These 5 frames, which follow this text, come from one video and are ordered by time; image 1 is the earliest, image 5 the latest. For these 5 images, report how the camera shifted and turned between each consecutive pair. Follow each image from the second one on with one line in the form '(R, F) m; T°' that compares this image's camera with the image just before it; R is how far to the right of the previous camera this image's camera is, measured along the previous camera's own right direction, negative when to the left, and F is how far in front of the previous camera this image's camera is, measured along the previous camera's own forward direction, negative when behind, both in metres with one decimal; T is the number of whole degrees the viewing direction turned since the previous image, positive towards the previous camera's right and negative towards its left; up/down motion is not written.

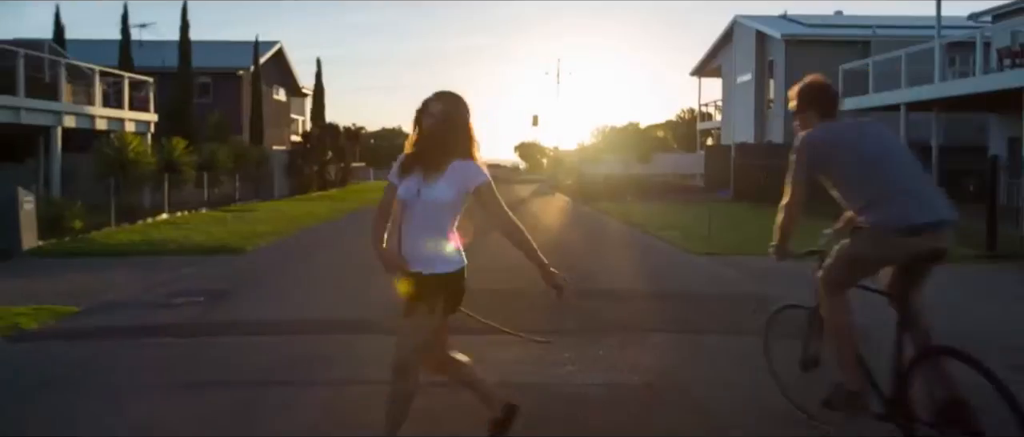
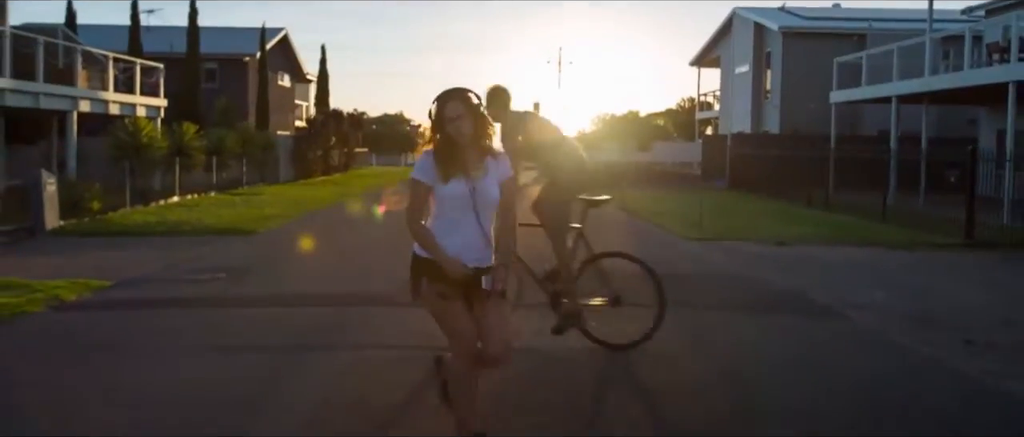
(0.0, -0.8) m; 0°
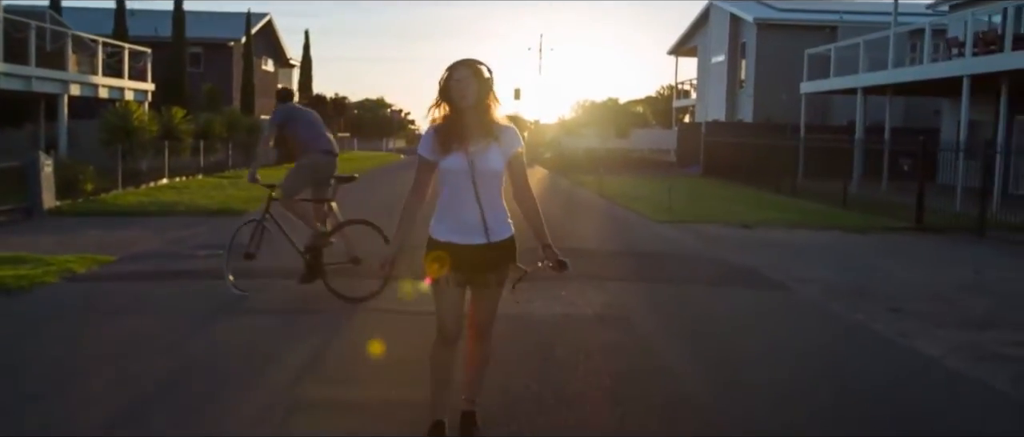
(0.0, -0.9) m; +1°
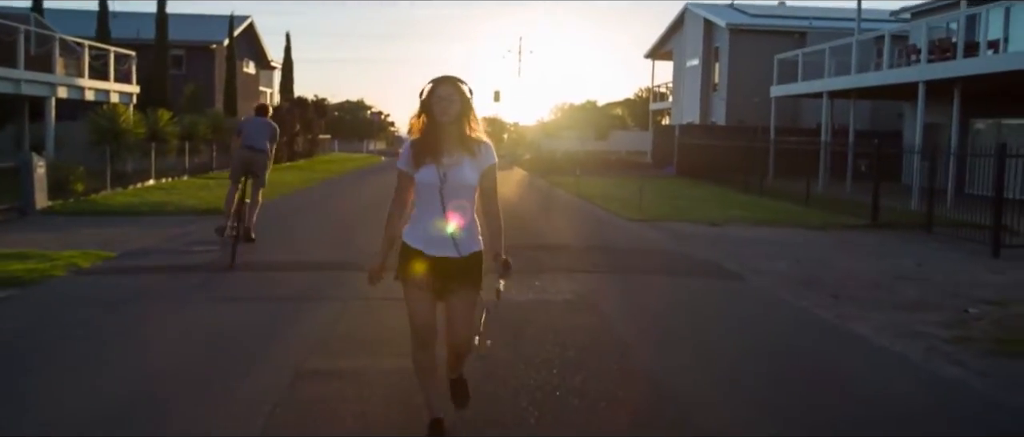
(0.0, -0.9) m; +1°
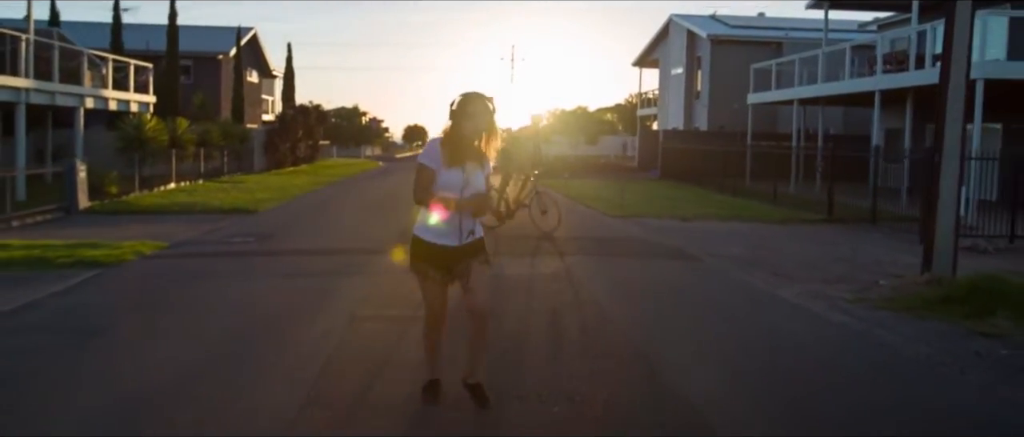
(-0.1, -2.3) m; 0°
